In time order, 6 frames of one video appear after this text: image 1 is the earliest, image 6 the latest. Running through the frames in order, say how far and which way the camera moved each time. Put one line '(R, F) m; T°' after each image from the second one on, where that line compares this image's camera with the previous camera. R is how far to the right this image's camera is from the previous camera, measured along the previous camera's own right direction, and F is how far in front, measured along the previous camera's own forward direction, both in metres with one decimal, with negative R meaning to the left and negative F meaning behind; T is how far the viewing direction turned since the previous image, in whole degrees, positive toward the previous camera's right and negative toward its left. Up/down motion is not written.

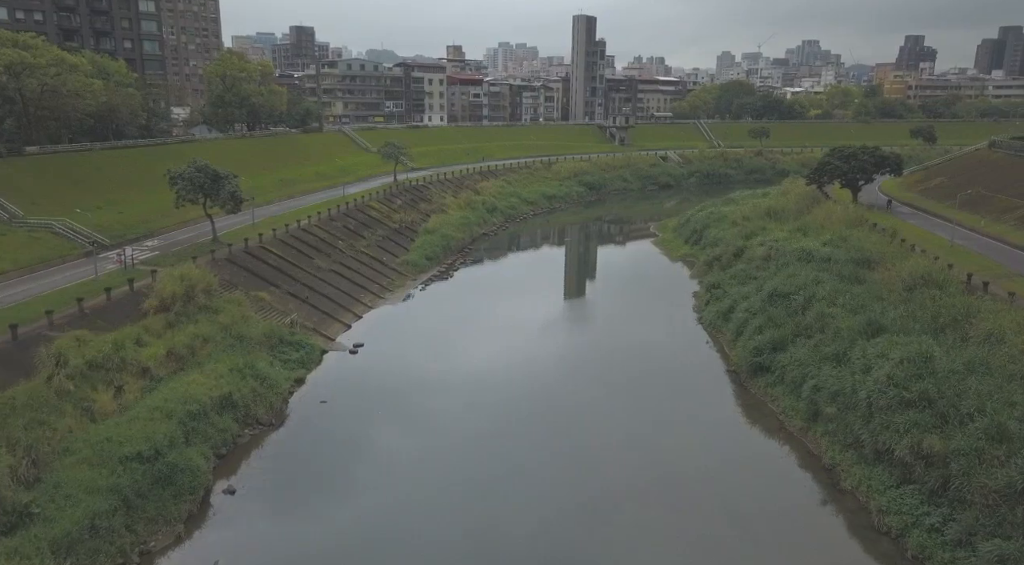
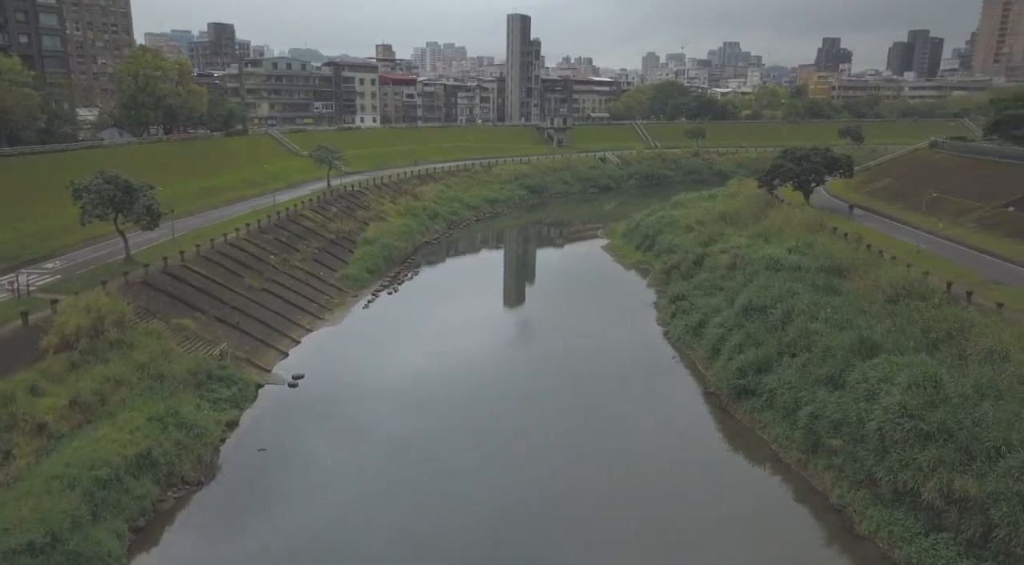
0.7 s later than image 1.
(-0.8, +2.3) m; +5°
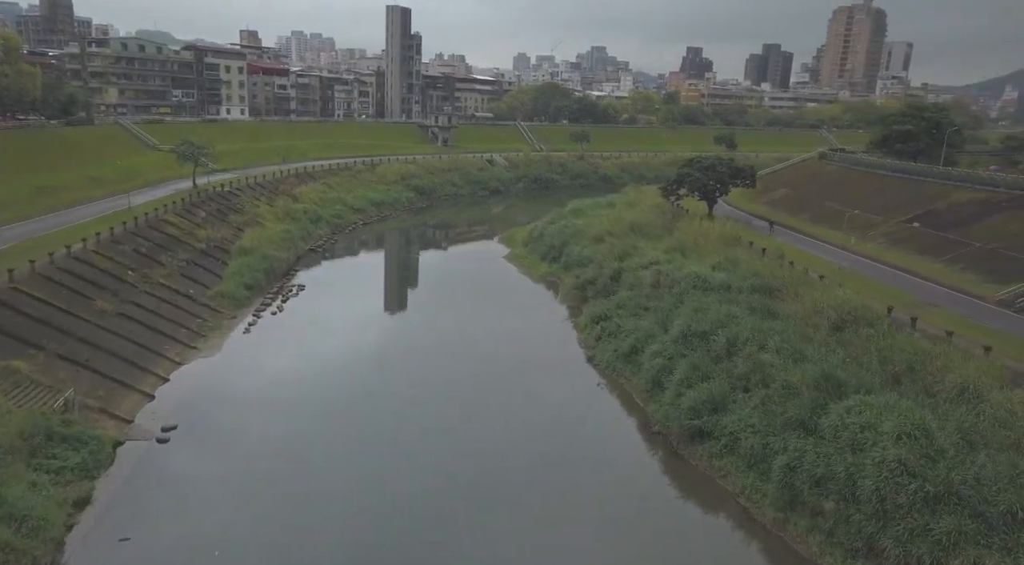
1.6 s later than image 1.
(-1.3, +3.2) m; +10°
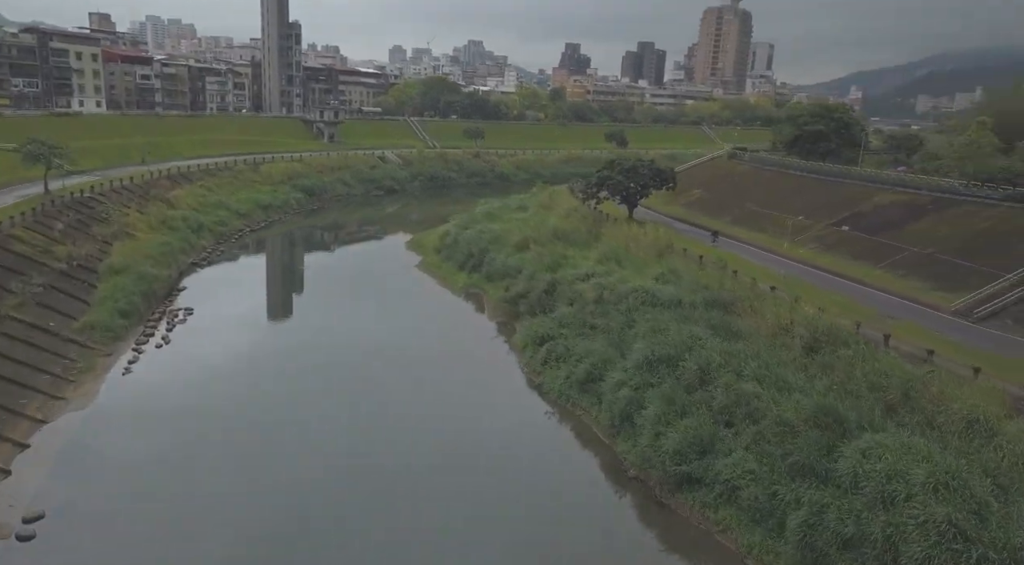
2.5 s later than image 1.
(-1.7, +3.0) m; +9°
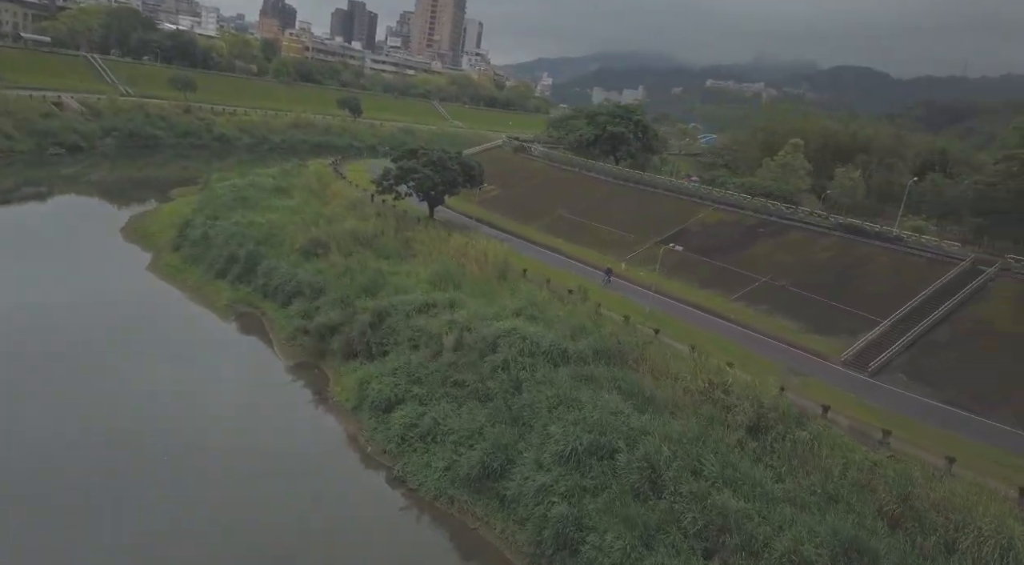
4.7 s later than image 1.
(-3.6, +7.1) m; +24°
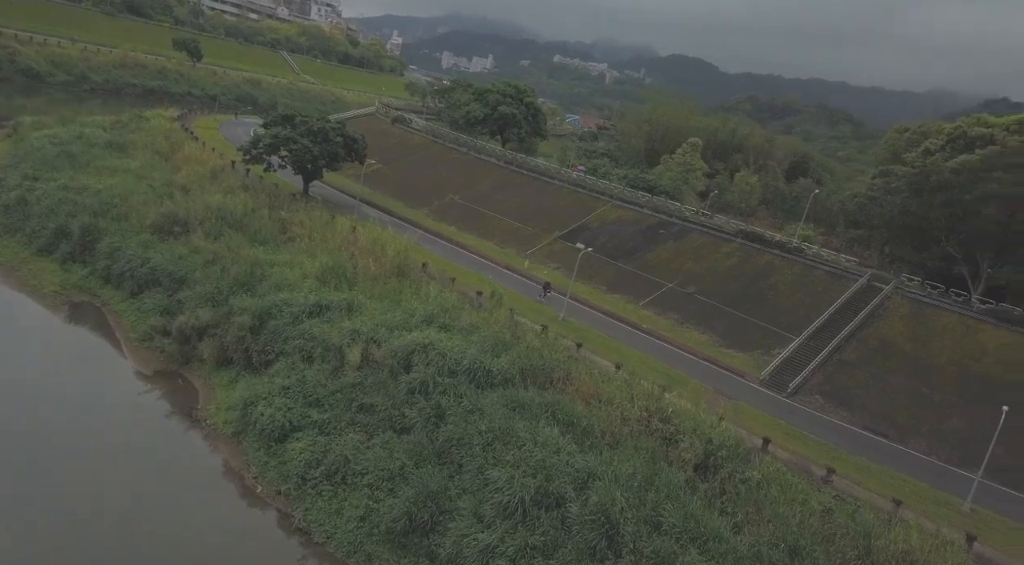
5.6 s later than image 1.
(-2.0, +2.6) m; +13°
